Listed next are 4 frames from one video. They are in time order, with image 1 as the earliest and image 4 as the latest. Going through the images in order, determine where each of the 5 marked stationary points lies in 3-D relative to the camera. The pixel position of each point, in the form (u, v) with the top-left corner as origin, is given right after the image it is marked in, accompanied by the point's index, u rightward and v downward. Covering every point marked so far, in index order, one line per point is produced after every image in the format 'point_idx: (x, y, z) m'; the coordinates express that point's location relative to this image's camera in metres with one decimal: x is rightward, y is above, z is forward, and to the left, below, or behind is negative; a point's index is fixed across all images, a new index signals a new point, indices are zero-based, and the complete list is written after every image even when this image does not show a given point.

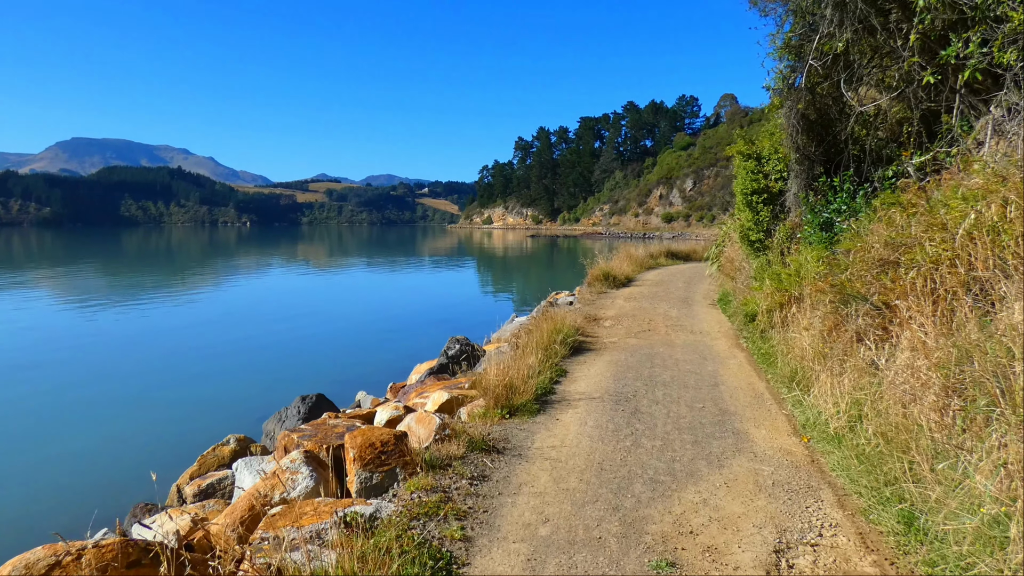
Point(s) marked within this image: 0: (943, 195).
0: (+2.5, +0.5, +4.4) m
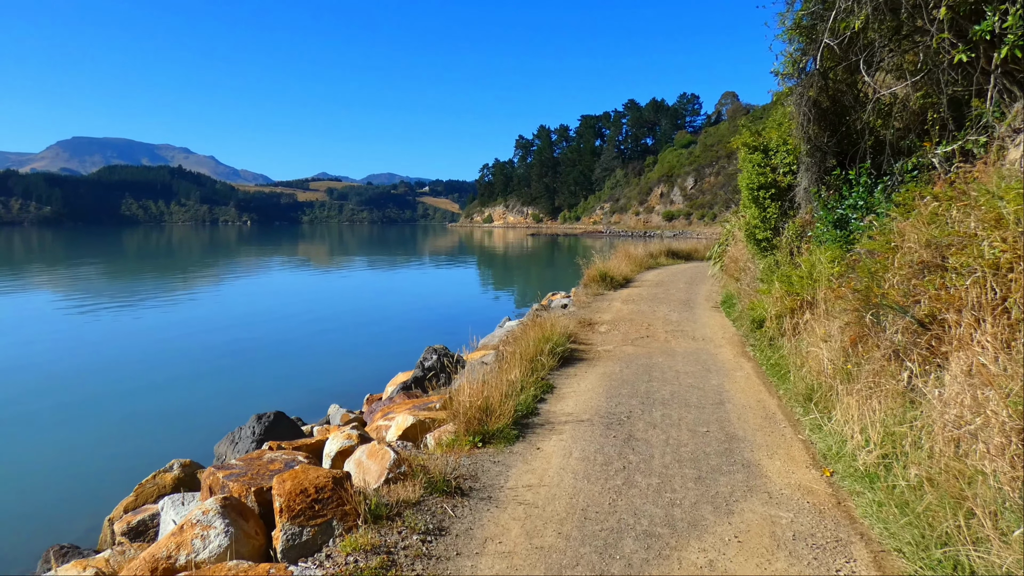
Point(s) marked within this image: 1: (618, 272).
0: (+2.4, +0.5, +4.0) m
1: (+2.4, +0.3, +17.5) m
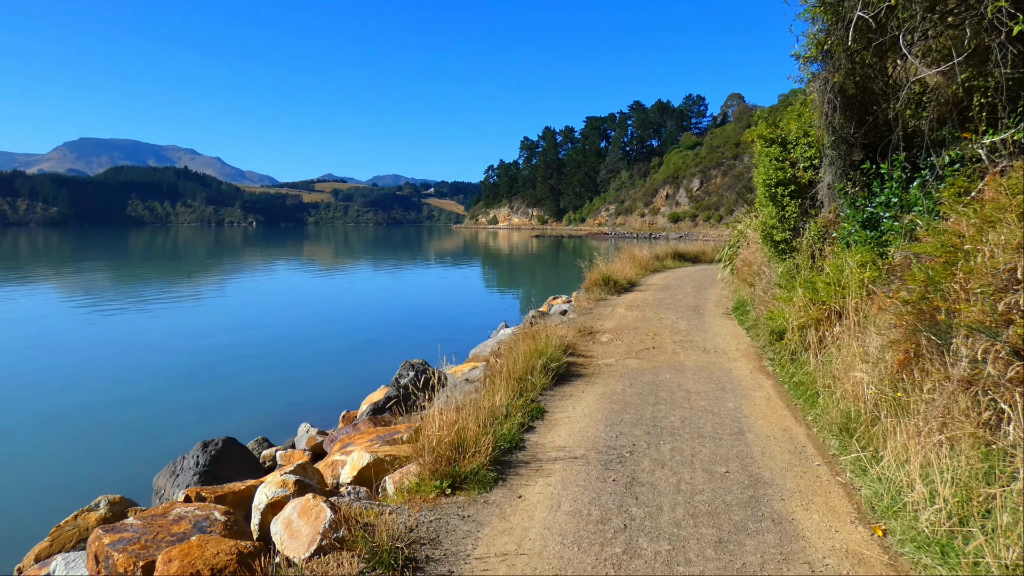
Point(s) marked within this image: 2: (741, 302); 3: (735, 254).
0: (+2.3, +0.5, +3.5) m
1: (+2.4, +0.3, +17.0) m
2: (+3.6, -0.2, +12.3) m
3: (+4.5, +0.7, +16.2) m
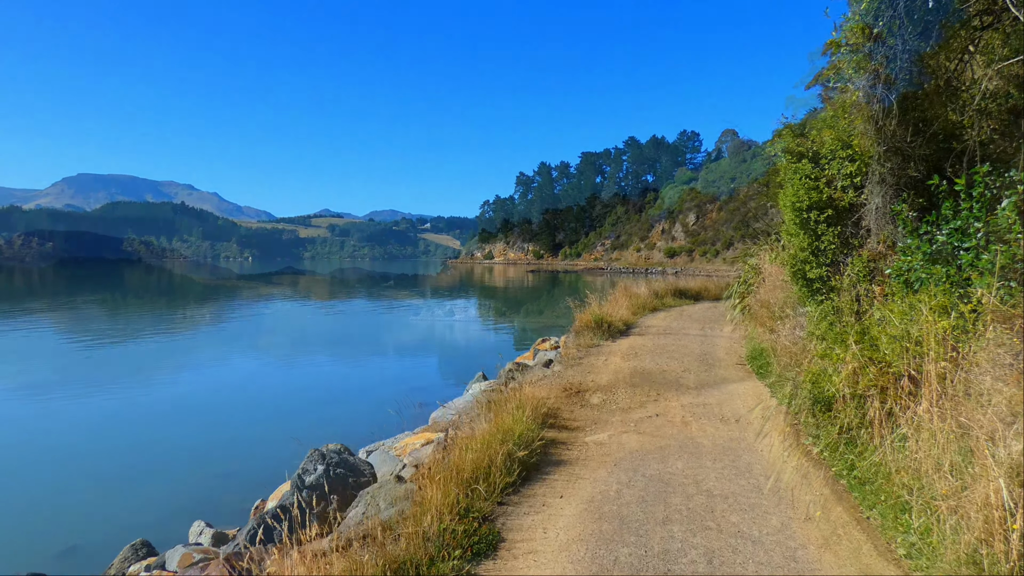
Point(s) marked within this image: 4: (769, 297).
0: (+2.1, +0.3, +2.4) m
1: (+2.2, -0.5, +16.0) m
2: (+3.4, -0.8, +11.3) m
3: (+4.3, 0.0, +15.1) m
4: (+3.8, 0.0, +12.1) m
